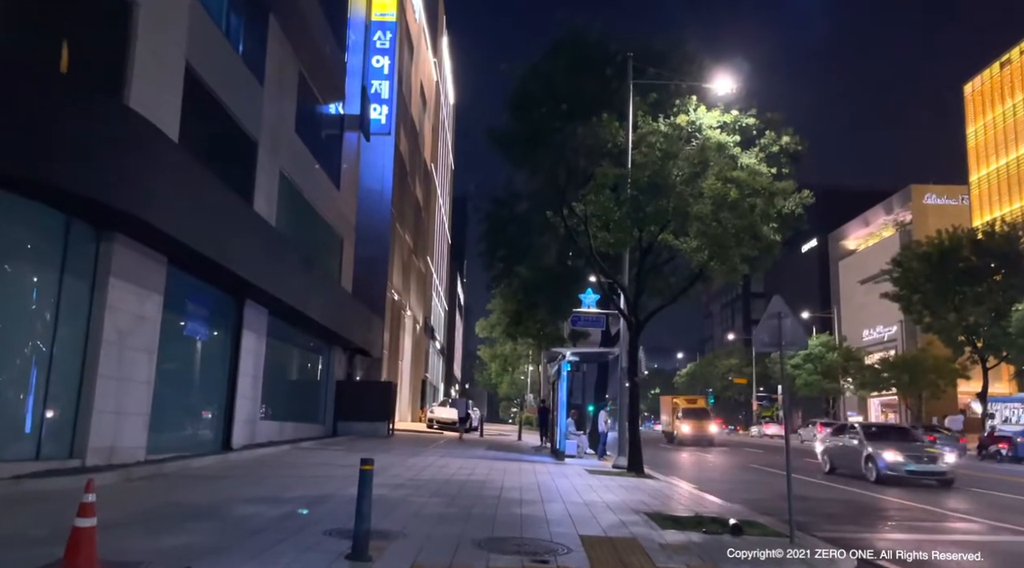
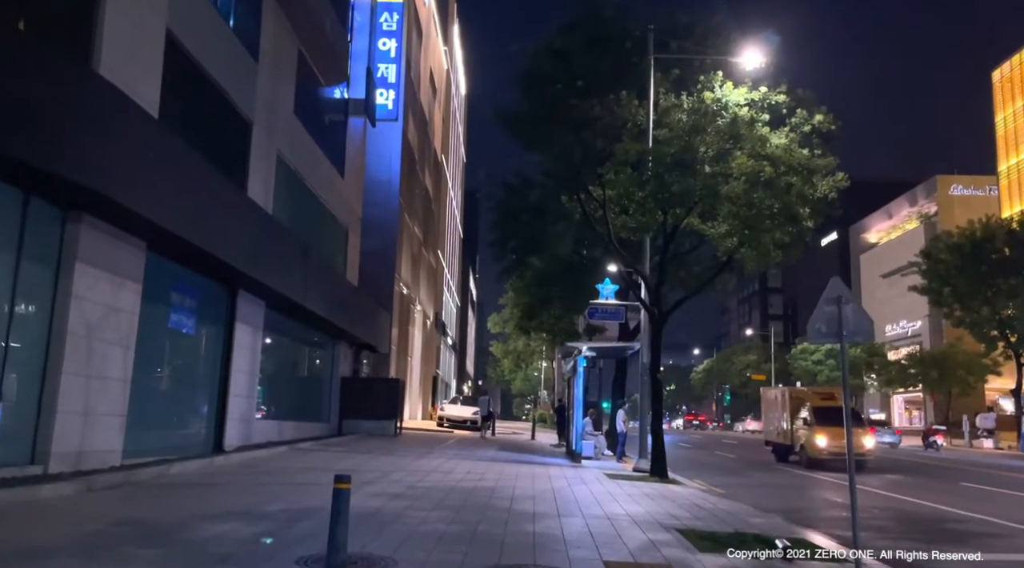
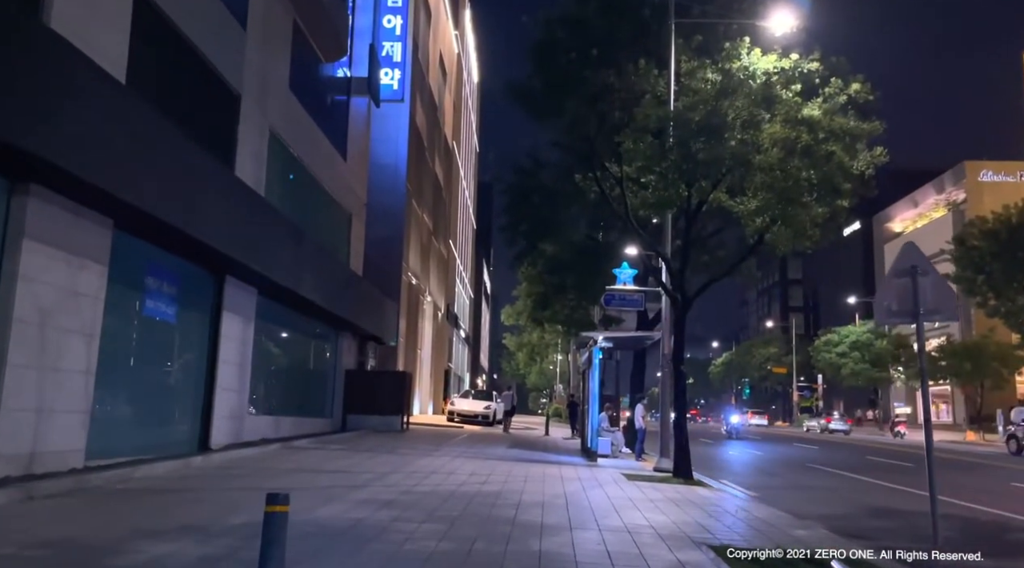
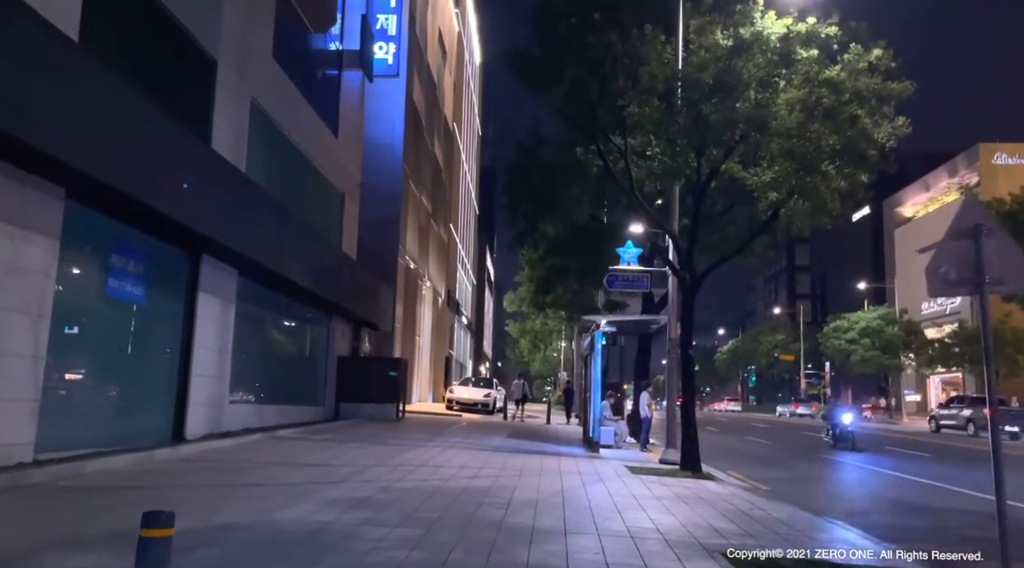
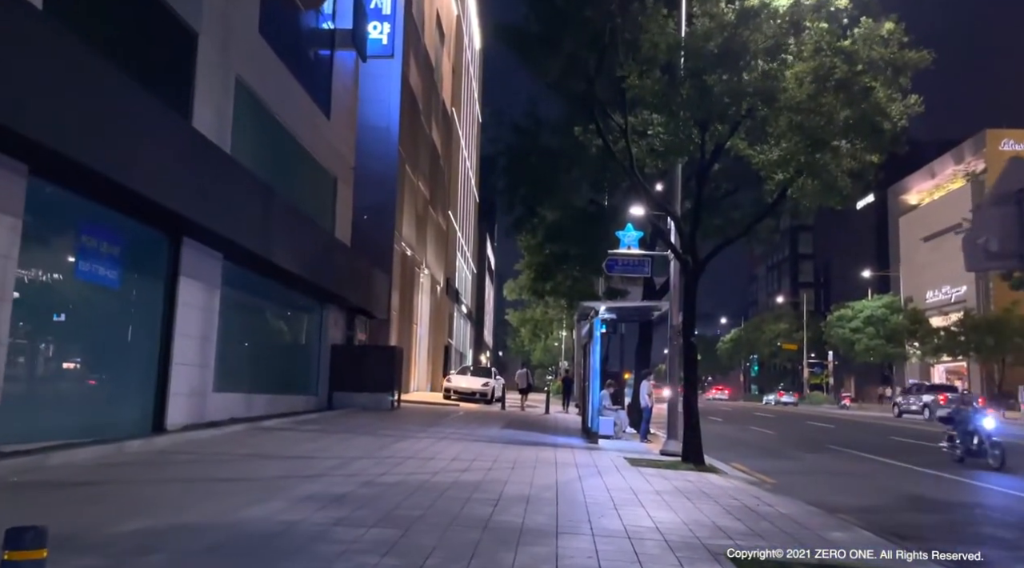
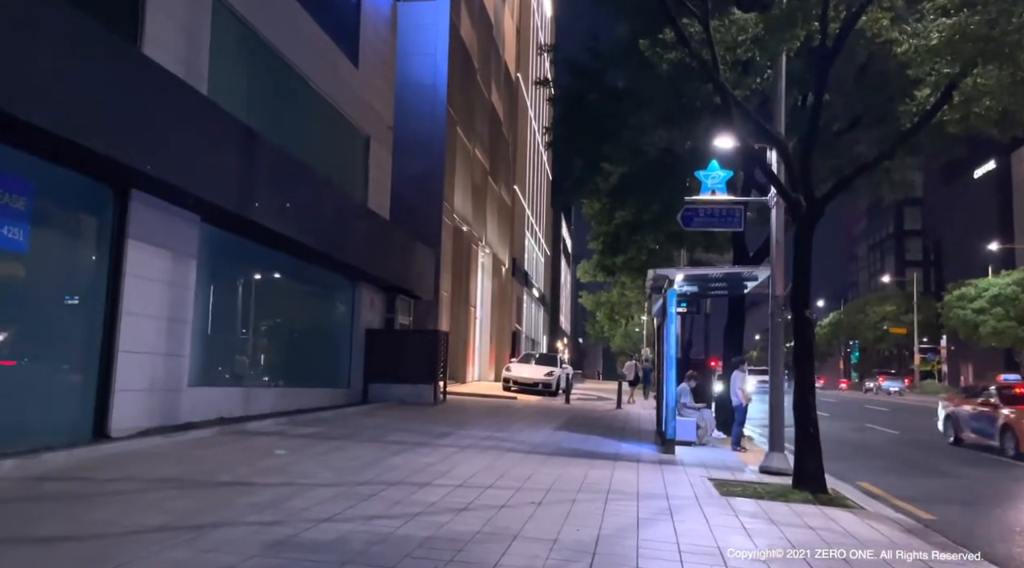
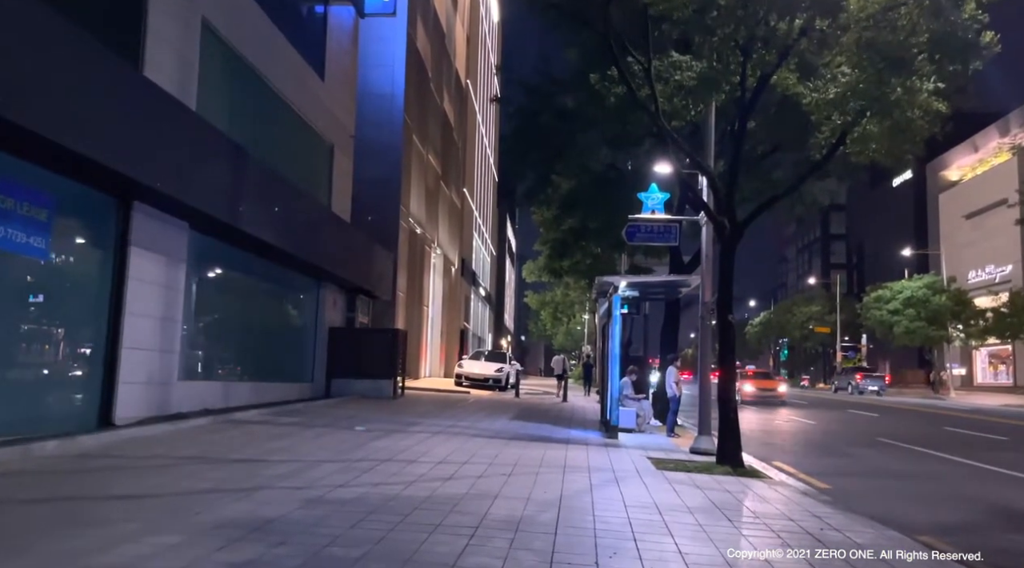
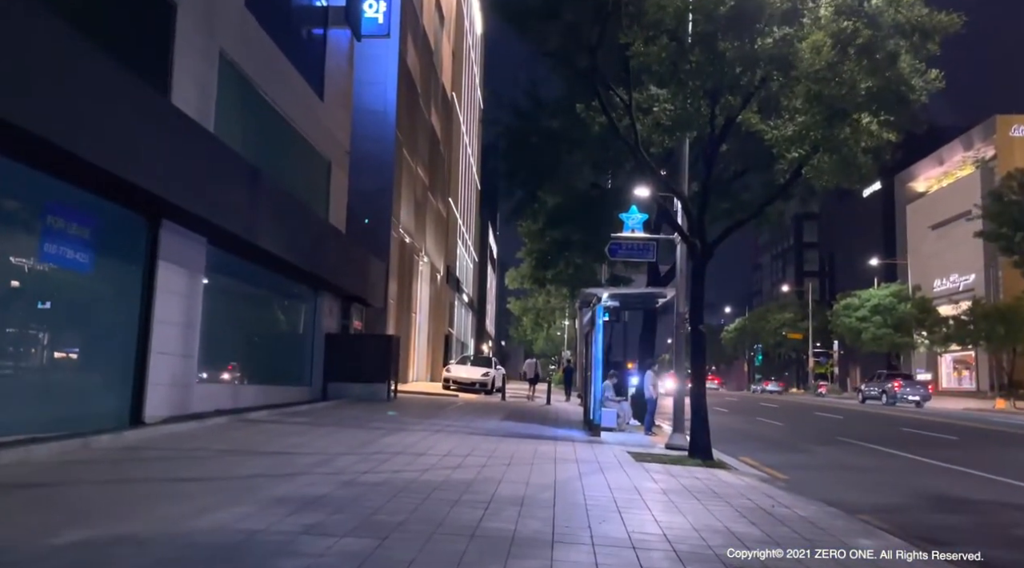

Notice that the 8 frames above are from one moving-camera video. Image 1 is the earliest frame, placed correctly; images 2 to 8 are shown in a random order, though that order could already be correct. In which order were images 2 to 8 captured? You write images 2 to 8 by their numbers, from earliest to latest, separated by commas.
2, 3, 4, 5, 8, 7, 6
